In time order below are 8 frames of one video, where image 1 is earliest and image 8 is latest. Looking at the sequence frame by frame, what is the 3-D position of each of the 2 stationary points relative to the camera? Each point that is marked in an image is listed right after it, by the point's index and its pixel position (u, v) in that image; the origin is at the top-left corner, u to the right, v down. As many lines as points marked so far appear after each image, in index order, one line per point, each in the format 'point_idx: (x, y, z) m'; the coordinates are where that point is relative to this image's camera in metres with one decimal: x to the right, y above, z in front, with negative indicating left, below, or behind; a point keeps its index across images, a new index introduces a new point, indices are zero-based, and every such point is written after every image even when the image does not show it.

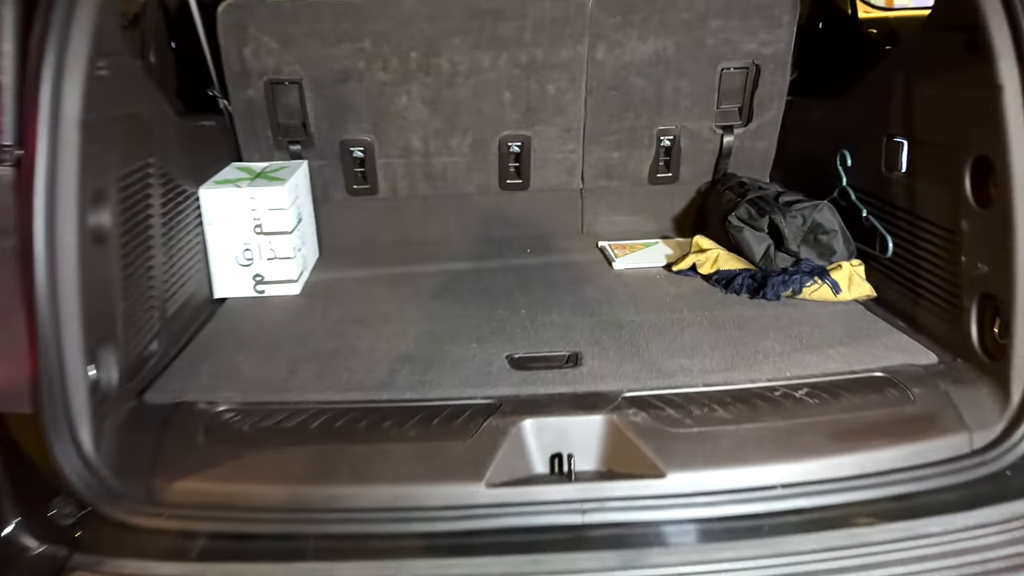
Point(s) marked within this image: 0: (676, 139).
0: (+0.4, +0.4, +2.0) m
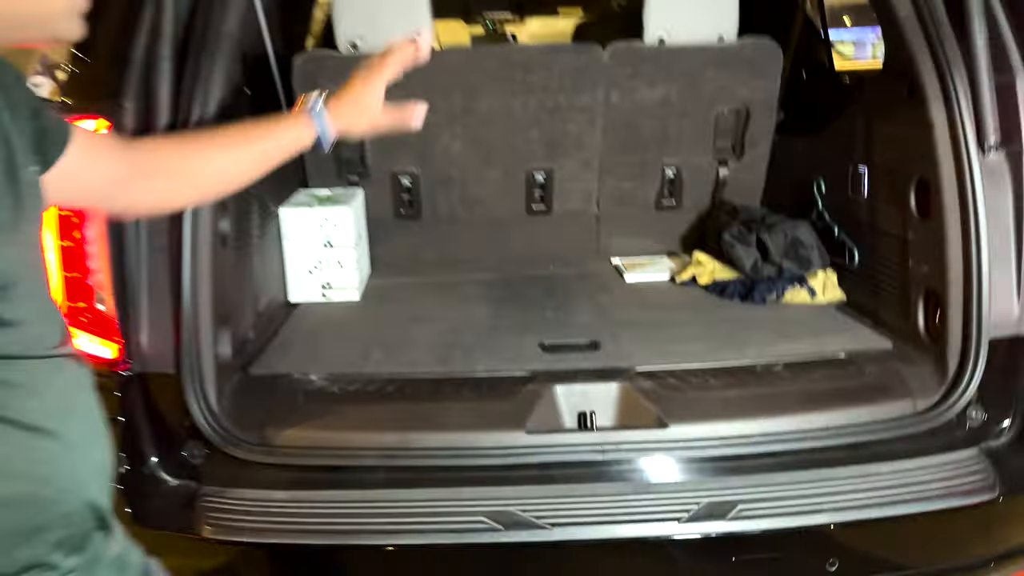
0: (+0.5, +0.3, +2.3) m
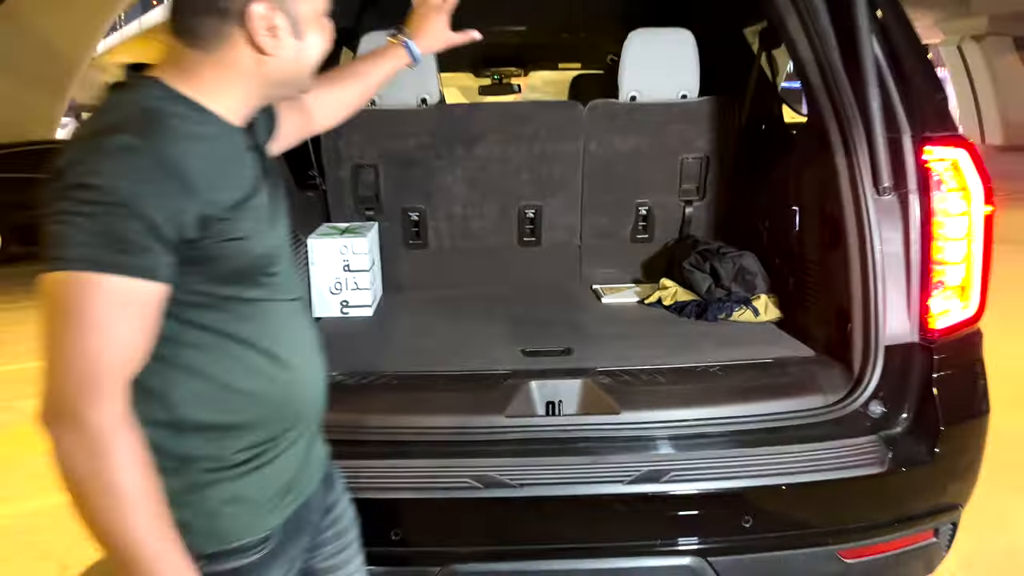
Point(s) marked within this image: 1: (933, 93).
0: (+0.4, +0.3, +2.6) m
1: (+0.9, +0.4, +1.8) m
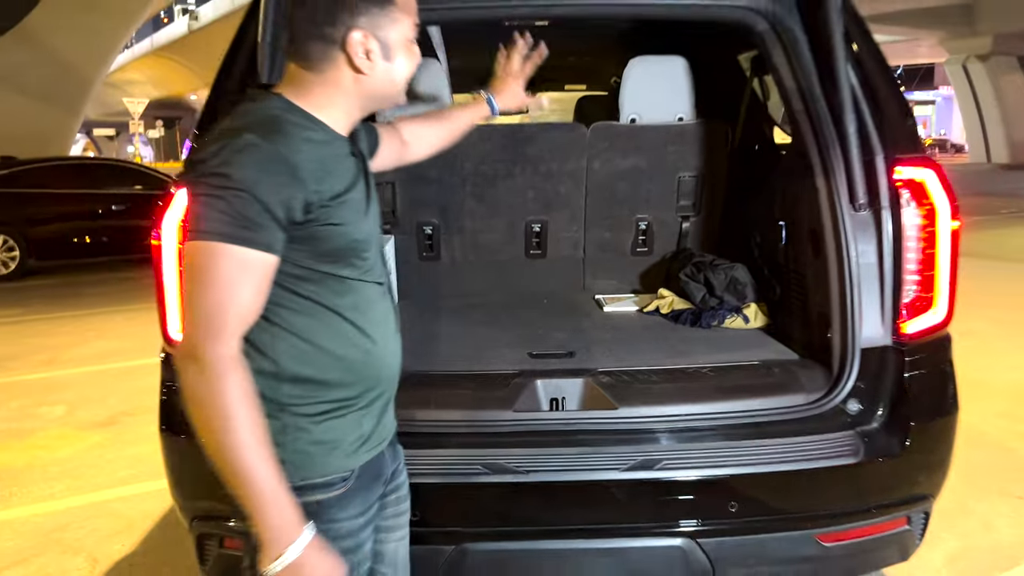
0: (+0.5, +0.2, +2.8) m
1: (+0.9, +0.4, +2.0) m
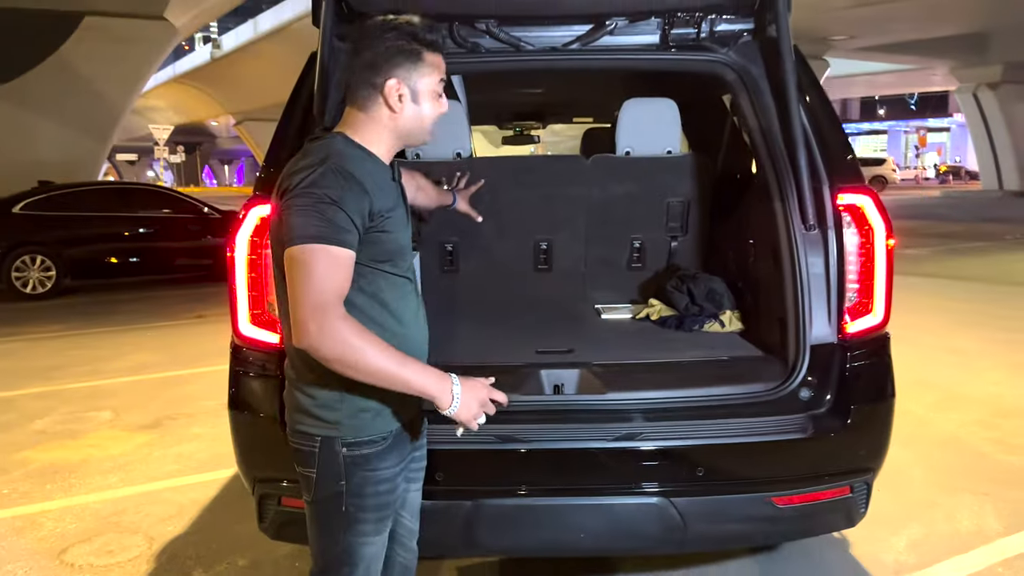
0: (+0.5, +0.2, +3.2) m
1: (+1.0, +0.4, +2.4) m
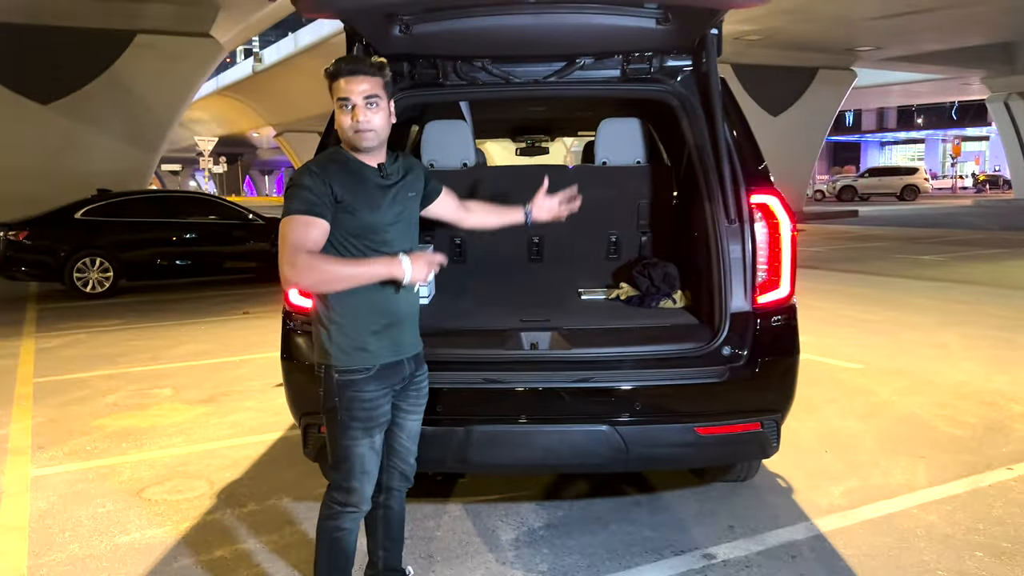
0: (+0.5, +0.2, +3.8) m
1: (+0.9, +0.5, +3.0) m
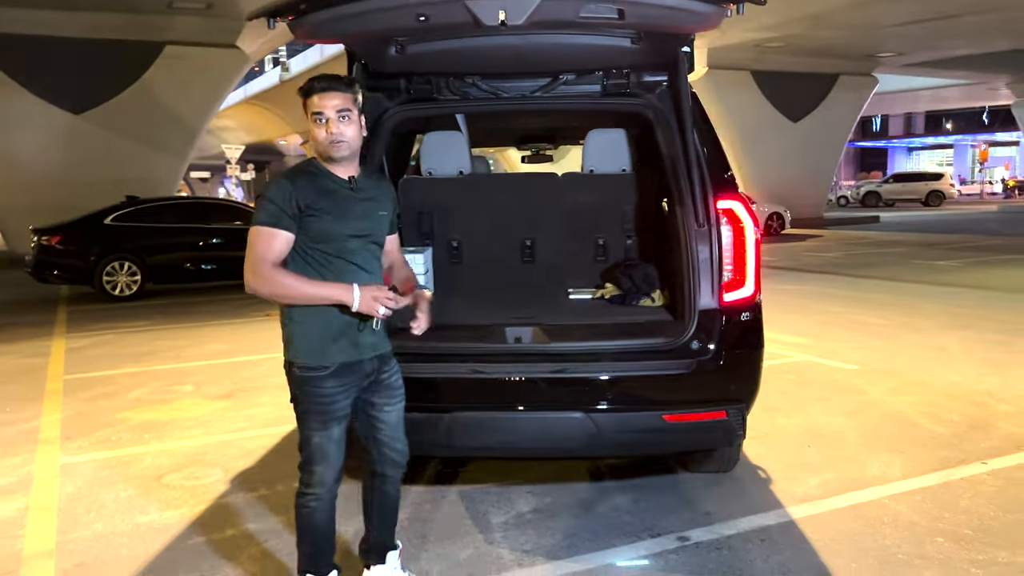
0: (+0.5, +0.2, +4.1) m
1: (+0.8, +0.5, +3.2) m
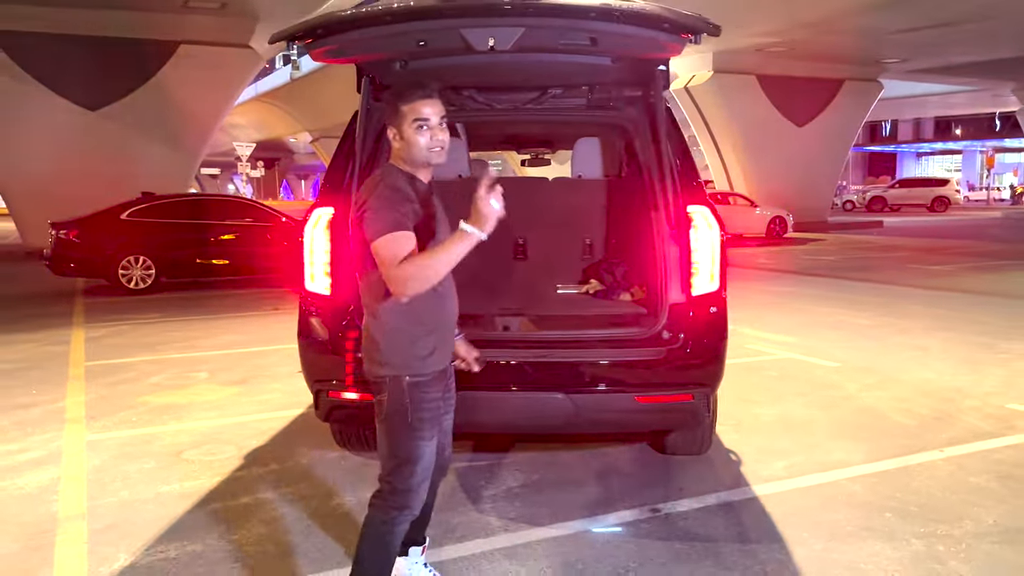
0: (+0.4, +0.3, +4.4) m
1: (+0.8, +0.5, +3.6) m
